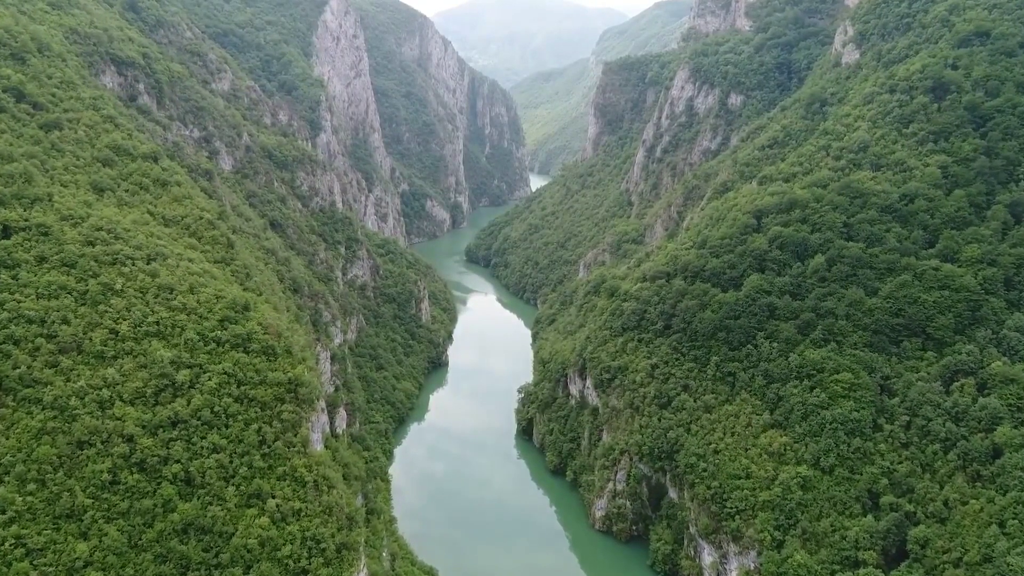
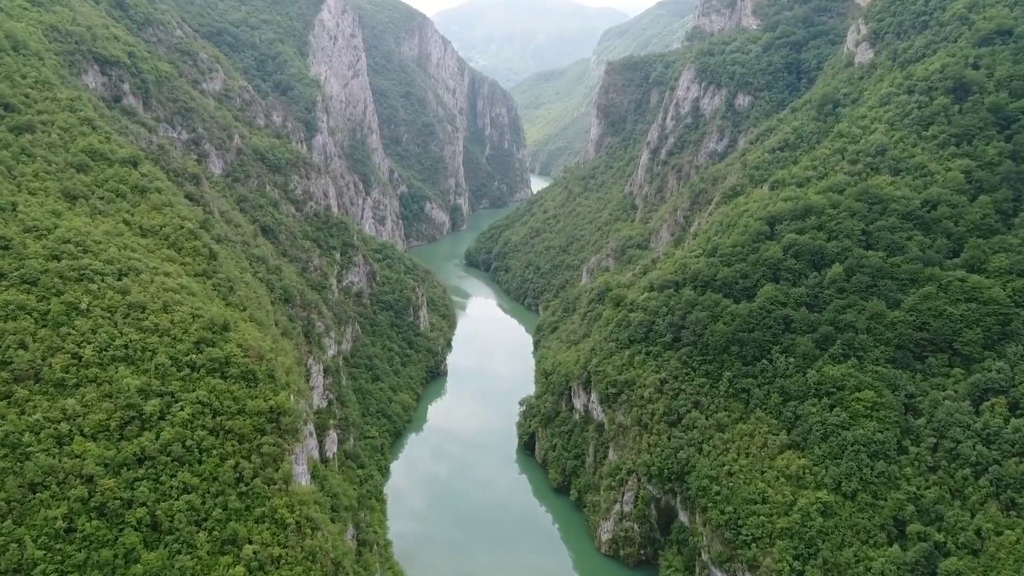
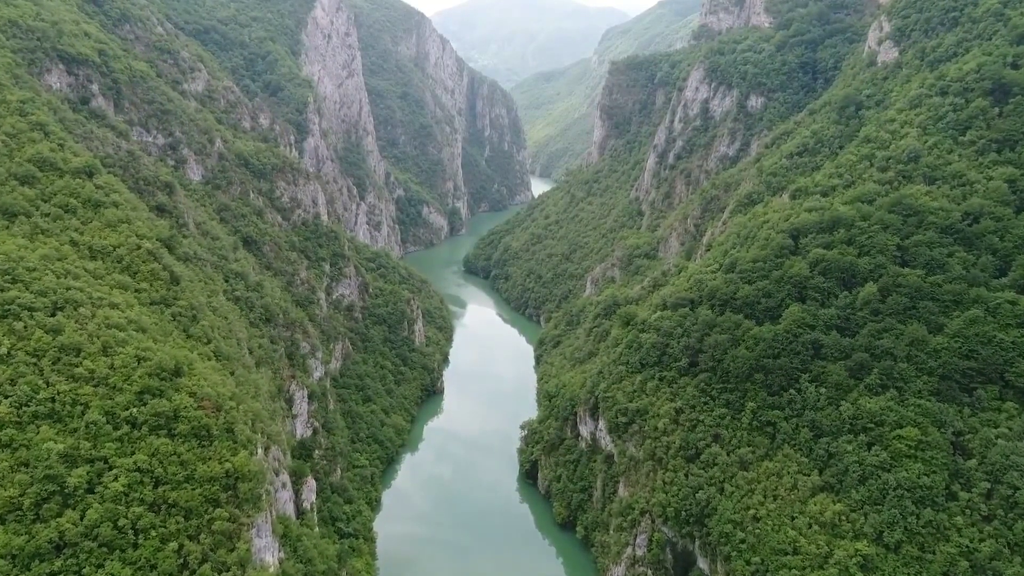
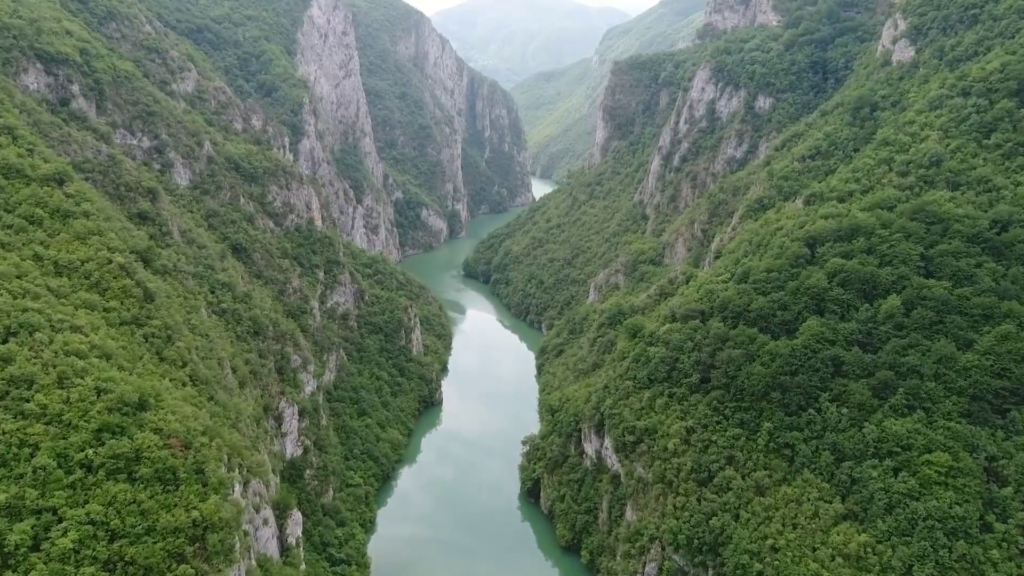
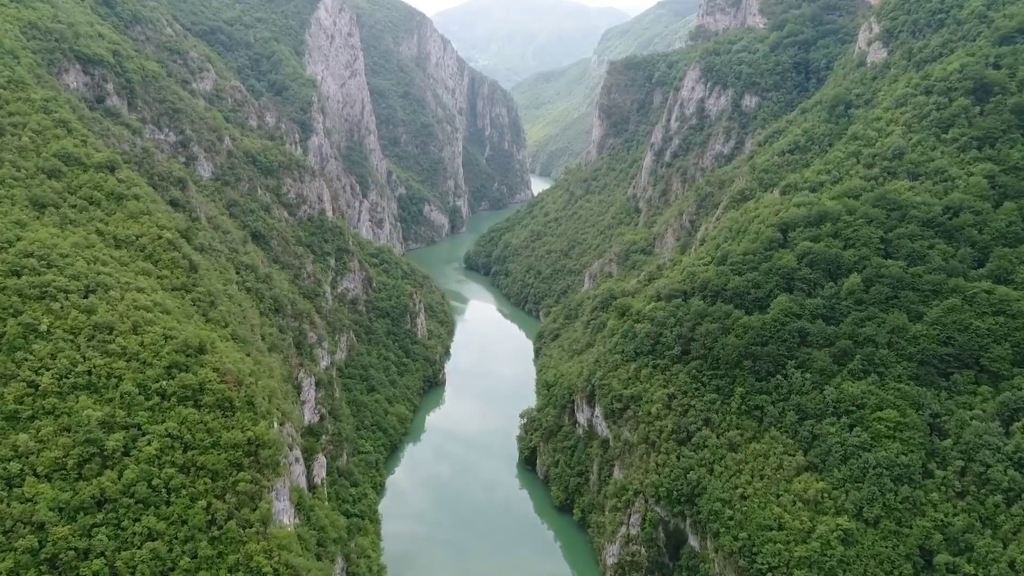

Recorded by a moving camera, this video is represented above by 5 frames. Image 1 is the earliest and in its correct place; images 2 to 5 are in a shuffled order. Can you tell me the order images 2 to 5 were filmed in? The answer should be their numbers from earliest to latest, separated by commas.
2, 5, 3, 4
